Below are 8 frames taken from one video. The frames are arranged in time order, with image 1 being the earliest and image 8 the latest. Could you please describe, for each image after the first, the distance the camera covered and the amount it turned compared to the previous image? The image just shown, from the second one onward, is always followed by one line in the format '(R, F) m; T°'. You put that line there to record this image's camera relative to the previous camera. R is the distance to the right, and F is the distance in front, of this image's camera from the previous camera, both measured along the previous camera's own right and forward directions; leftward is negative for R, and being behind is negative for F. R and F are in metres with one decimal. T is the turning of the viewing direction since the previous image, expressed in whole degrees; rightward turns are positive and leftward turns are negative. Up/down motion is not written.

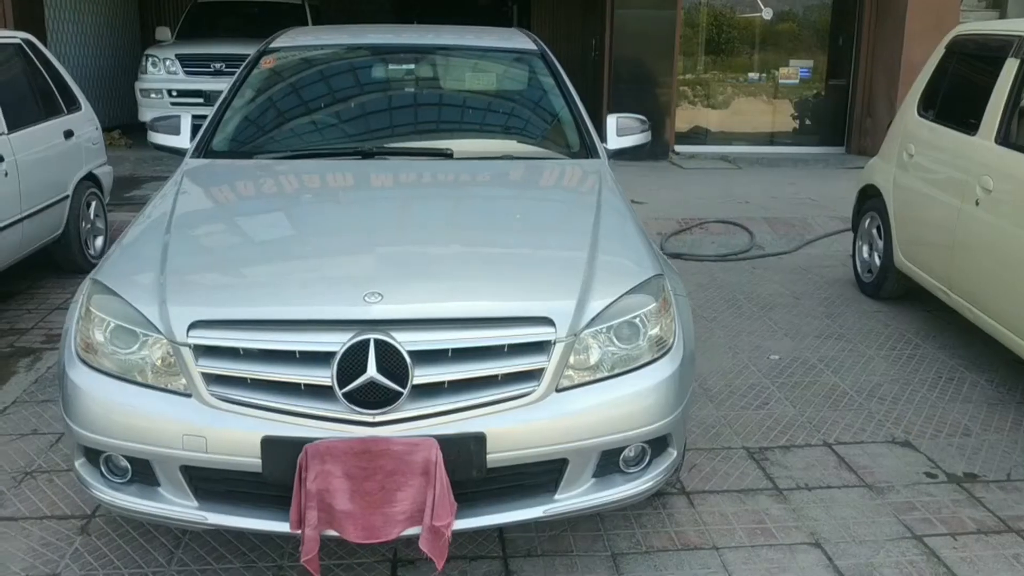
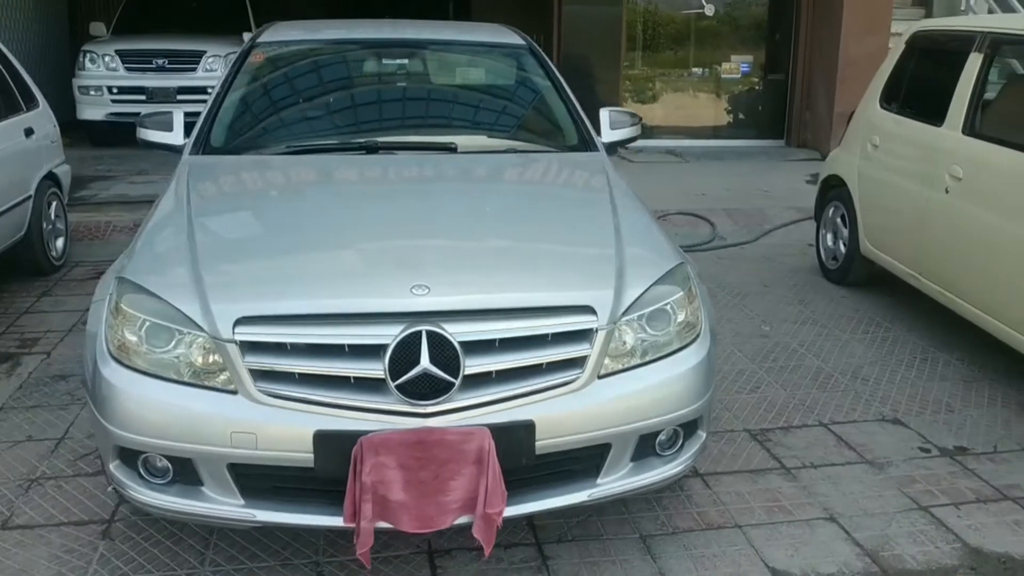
(-0.3, 0.0) m; +5°
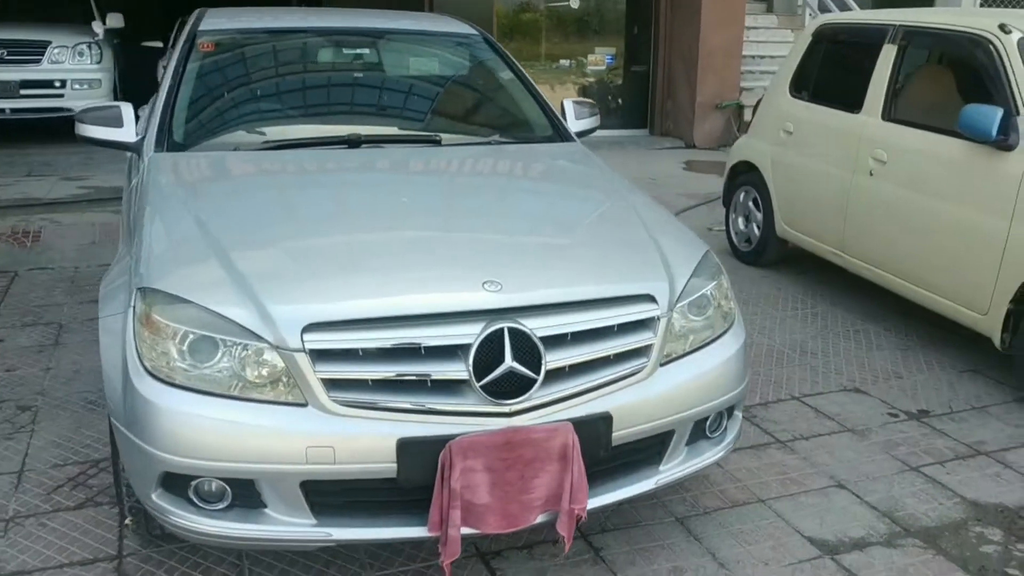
(-0.7, +0.1) m; +11°
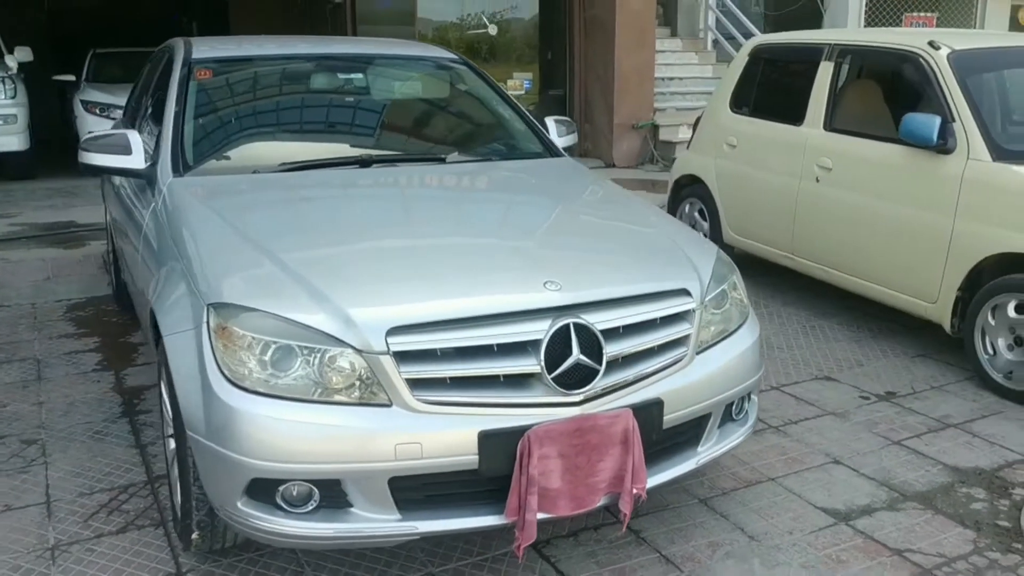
(-0.5, -0.2) m; +6°
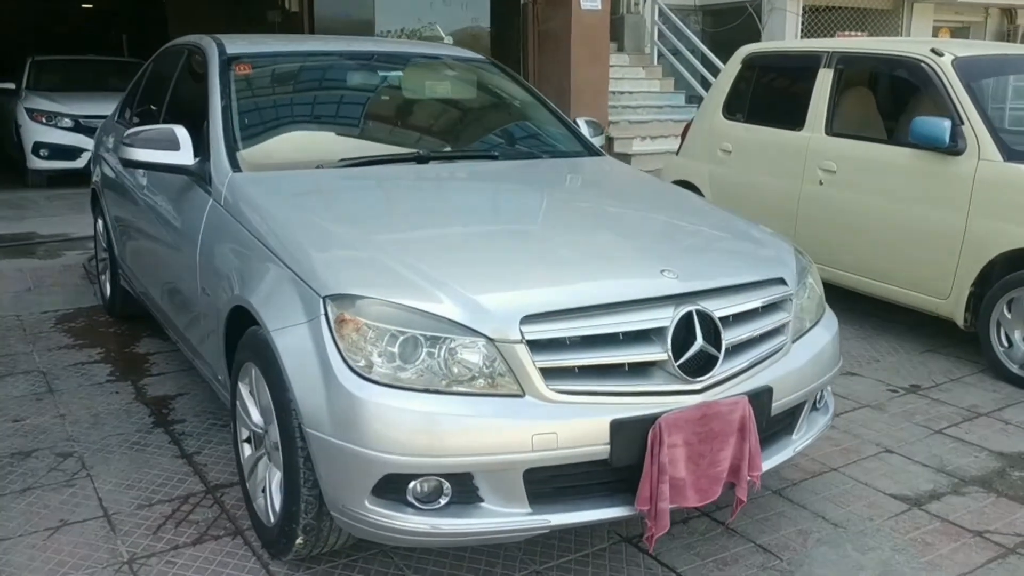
(-0.6, +0.1) m; +5°
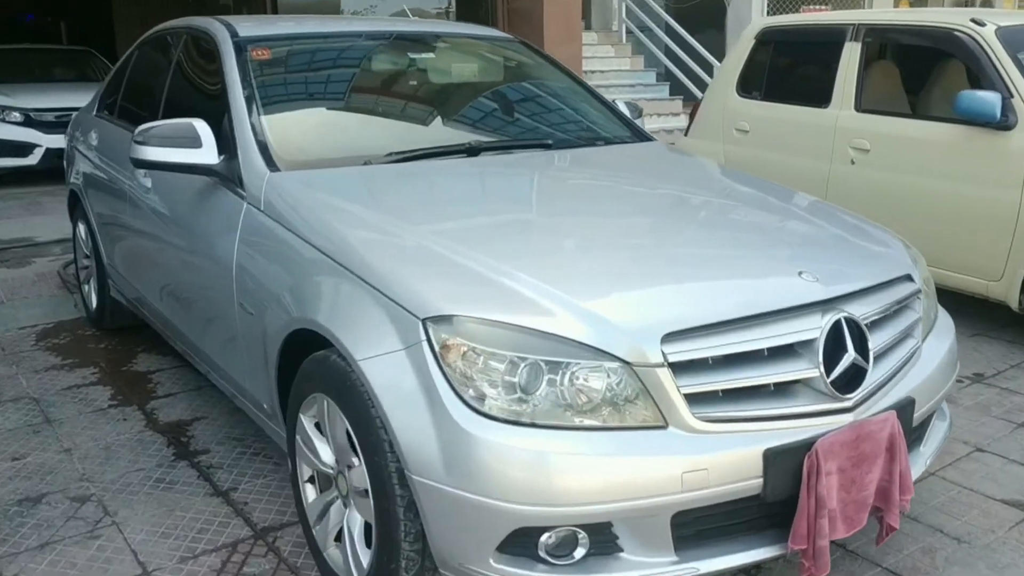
(-0.4, +0.4) m; +3°
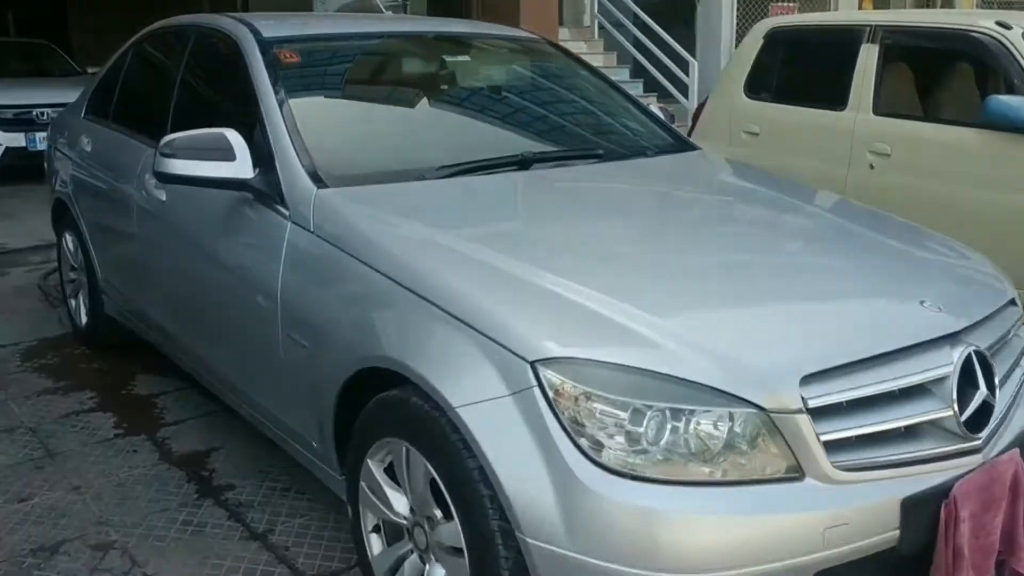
(-0.4, +0.2) m; +3°
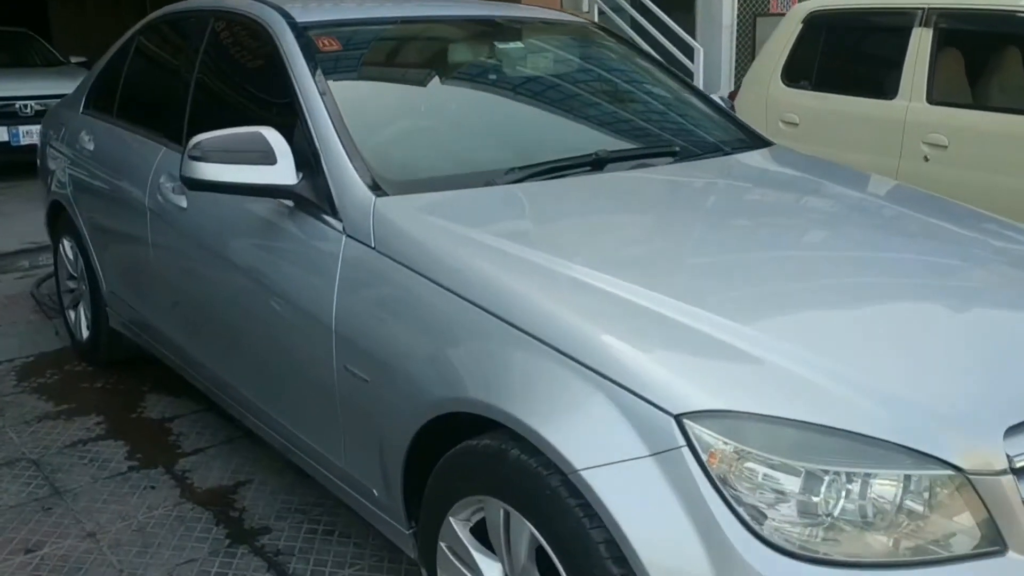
(-0.3, +0.4) m; +1°
